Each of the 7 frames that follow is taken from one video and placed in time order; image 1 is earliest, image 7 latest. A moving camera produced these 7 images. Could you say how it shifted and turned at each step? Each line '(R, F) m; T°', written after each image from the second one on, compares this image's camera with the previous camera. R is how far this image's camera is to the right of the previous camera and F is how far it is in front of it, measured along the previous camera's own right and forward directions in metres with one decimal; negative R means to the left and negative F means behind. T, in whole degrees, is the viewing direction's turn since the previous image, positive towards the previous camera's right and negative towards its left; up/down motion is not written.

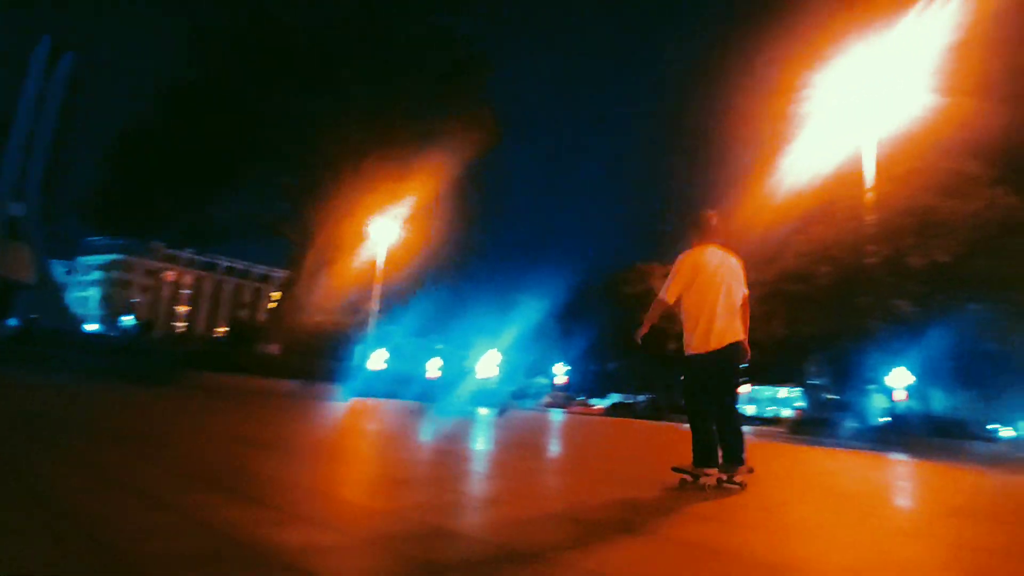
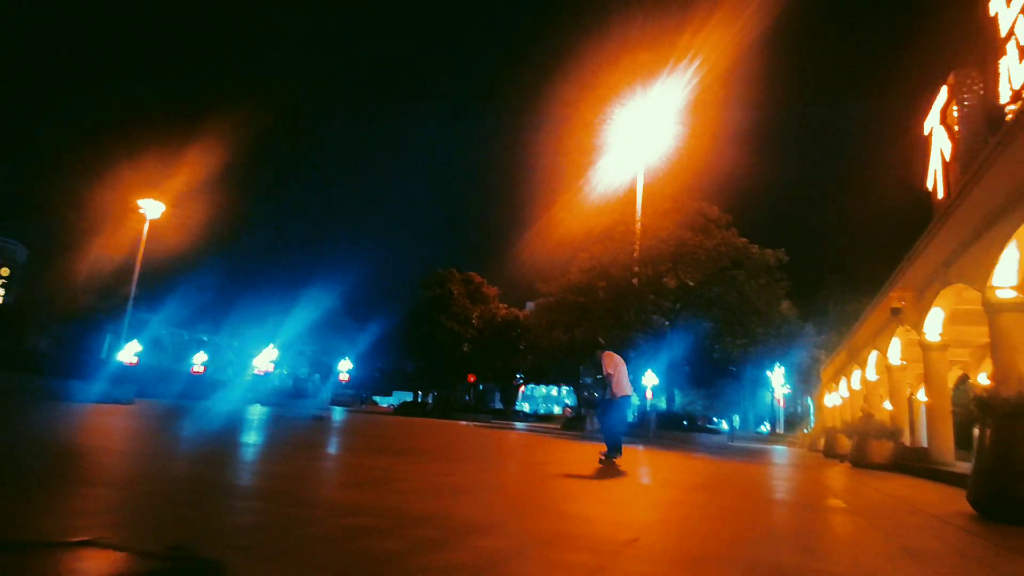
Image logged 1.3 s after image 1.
(-1.1, -1.5) m; +17°
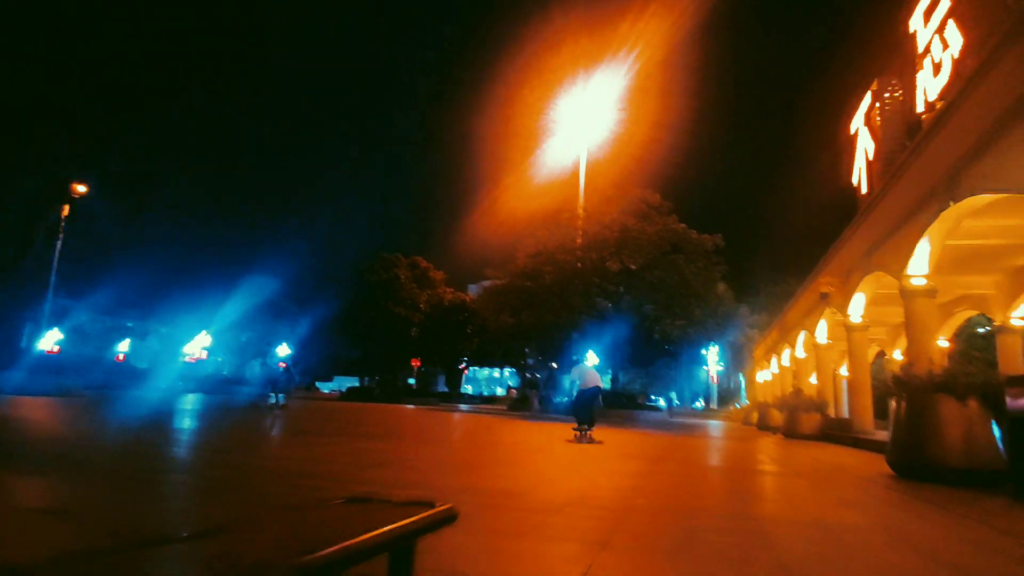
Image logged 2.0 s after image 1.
(-0.4, -0.7) m; +5°
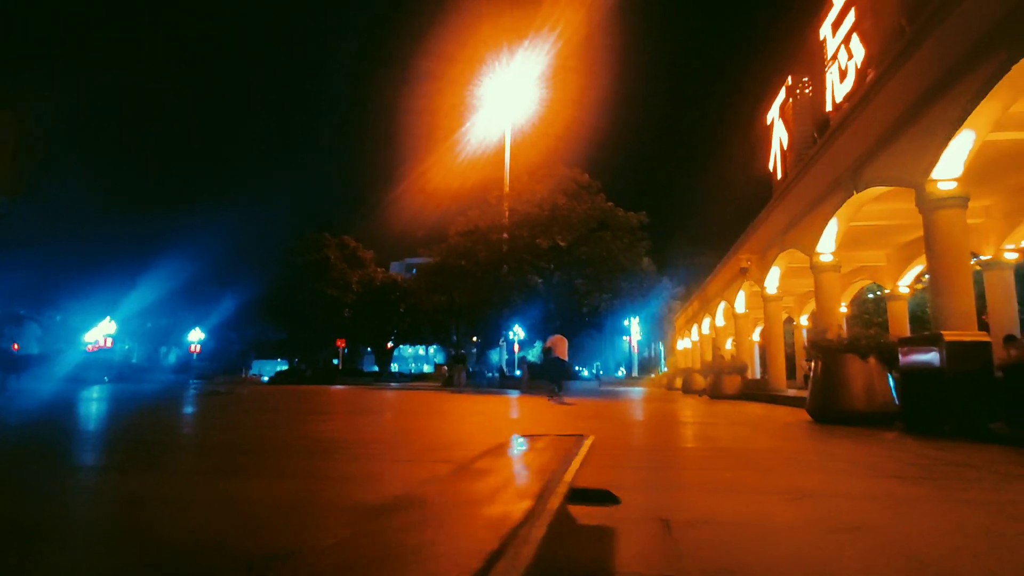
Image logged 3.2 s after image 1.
(-0.7, -0.9) m; +6°
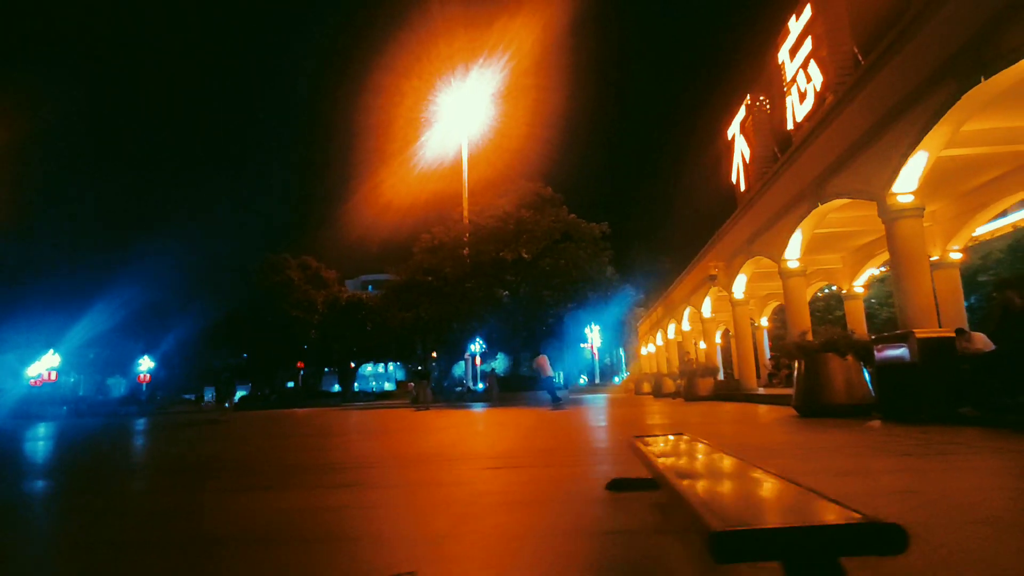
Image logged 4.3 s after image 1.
(-0.6, -0.6) m; +4°
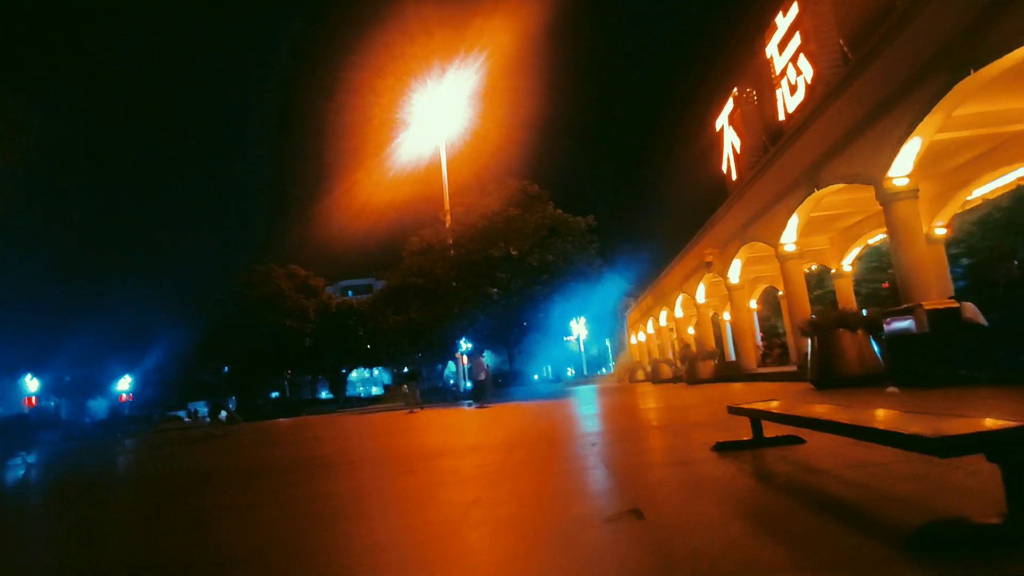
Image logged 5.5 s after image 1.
(-0.7, -0.5) m; +2°
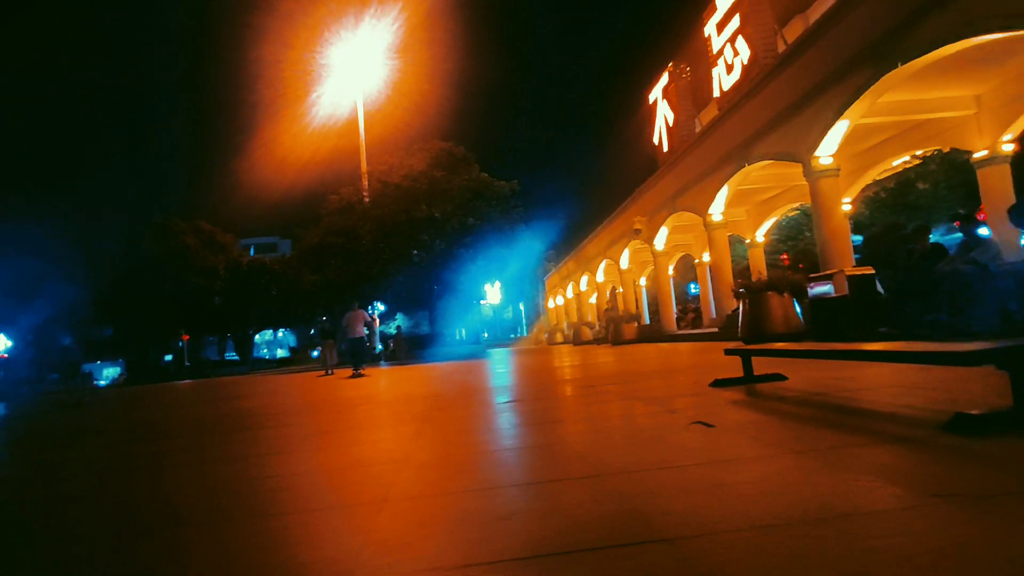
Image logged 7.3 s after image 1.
(-0.7, -0.4) m; +7°
